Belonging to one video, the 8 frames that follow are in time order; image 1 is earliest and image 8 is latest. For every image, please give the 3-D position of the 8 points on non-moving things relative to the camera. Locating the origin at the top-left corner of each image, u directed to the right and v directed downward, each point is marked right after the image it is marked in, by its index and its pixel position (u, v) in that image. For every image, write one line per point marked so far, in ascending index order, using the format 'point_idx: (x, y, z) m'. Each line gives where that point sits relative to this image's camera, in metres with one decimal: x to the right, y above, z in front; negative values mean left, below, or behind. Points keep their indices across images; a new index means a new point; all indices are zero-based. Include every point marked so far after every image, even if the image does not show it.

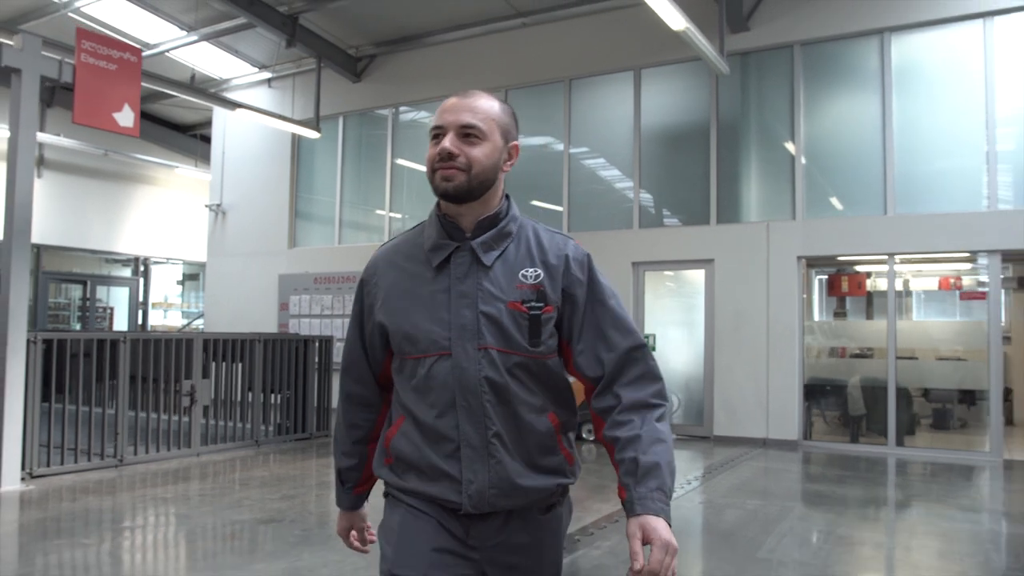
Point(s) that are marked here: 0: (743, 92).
0: (+2.5, +2.1, +9.3) m
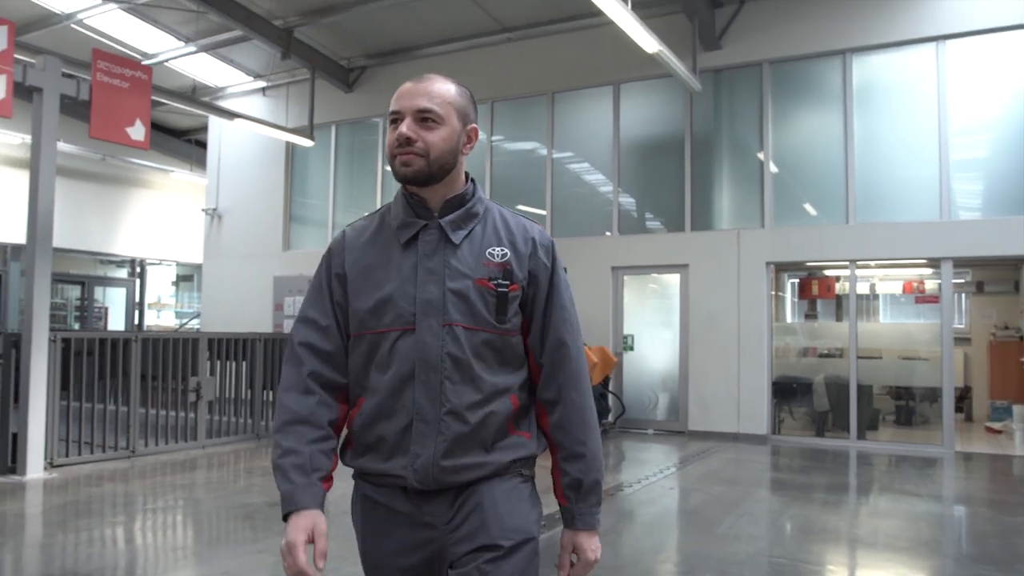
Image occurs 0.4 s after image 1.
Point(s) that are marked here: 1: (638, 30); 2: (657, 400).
0: (+2.3, +2.1, +9.8) m
1: (+1.1, +2.3, +7.7) m
2: (+1.8, -1.3, +10.1) m
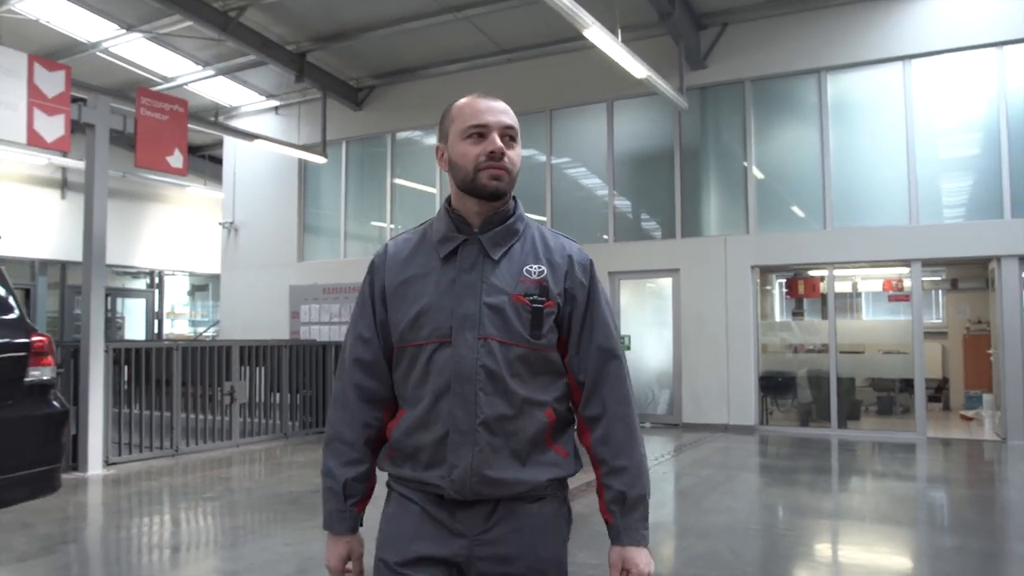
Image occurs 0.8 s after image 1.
0: (+2.3, +2.0, +10.6) m
1: (+1.1, +2.2, +8.4) m
2: (+1.8, -1.4, +10.8) m
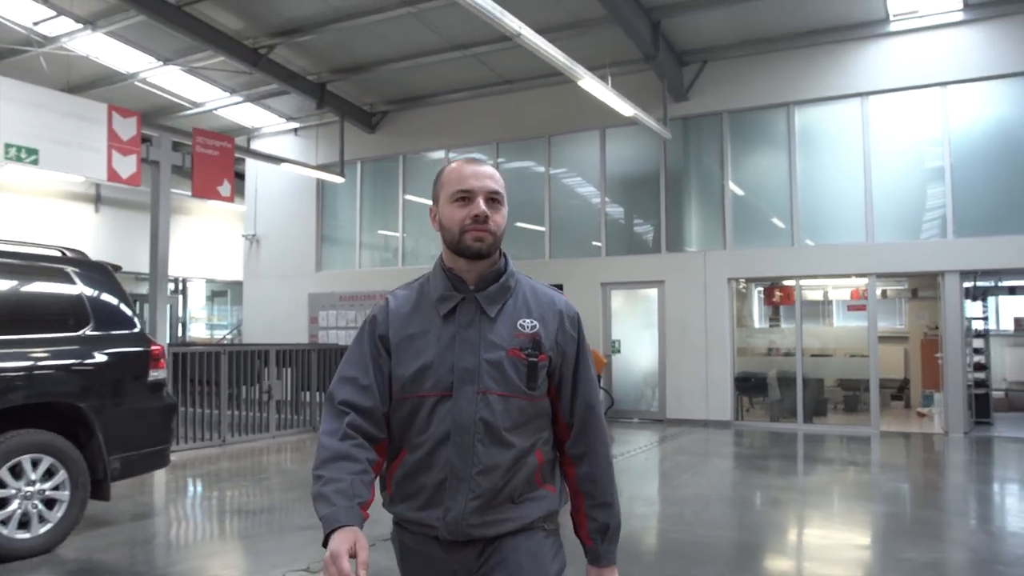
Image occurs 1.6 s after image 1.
0: (+2.4, +1.9, +11.8) m
1: (+1.1, +2.1, +9.6) m
2: (+1.9, -1.5, +12.0) m
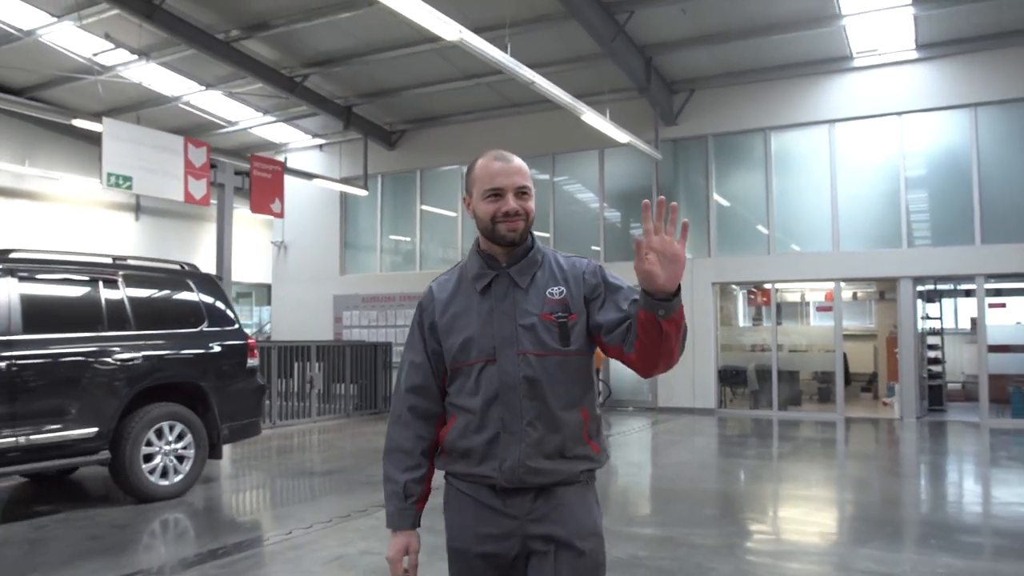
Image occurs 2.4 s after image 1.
0: (+2.5, +1.9, +13.2) m
1: (+1.3, +2.0, +11.1) m
2: (+2.0, -1.5, +13.4) m
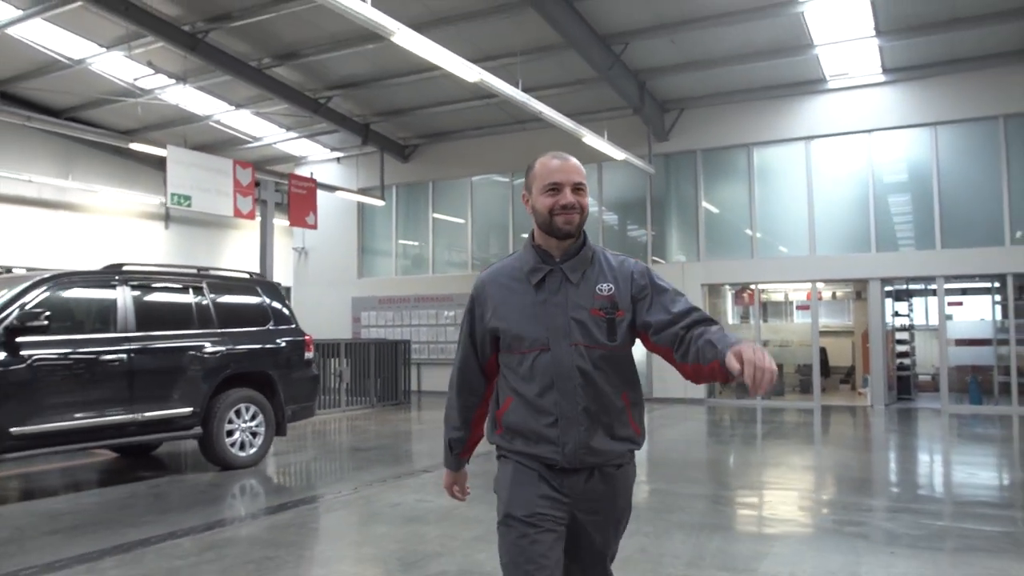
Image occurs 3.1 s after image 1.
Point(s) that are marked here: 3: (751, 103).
0: (+2.6, +1.9, +14.4) m
1: (+1.4, +2.0, +12.3) m
2: (+2.1, -1.6, +14.7) m
3: (+3.8, +2.9, +13.7) m
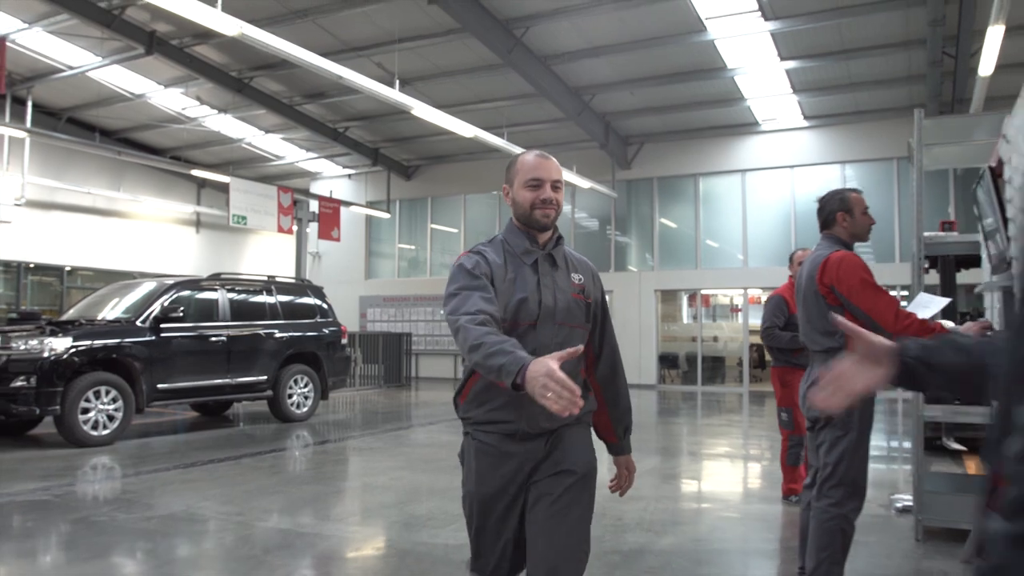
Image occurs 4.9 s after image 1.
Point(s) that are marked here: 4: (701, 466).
0: (+2.3, +1.8, +17.2) m
1: (+1.2, +1.9, +15.1) m
2: (+1.8, -1.6, +17.5) m
3: (+3.6, +2.8, +16.5) m
4: (+1.7, -1.6, +8.0) m
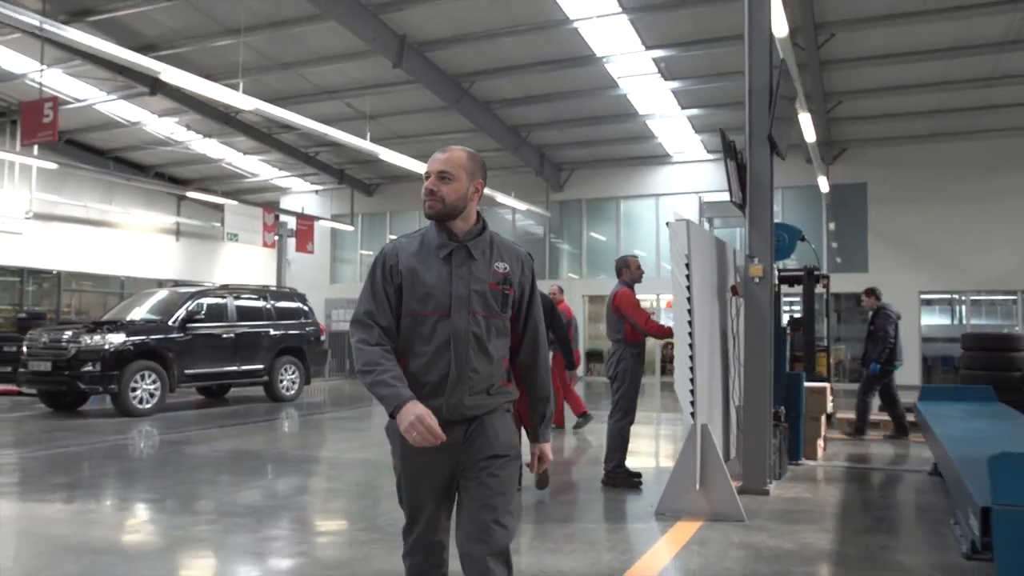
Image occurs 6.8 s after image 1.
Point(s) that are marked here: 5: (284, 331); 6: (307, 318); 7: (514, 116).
0: (+1.2, +1.6, +20.0) m
1: (+0.1, +1.8, +17.8) m
2: (+0.6, -1.8, +20.3) m
3: (+2.4, +2.7, +19.4) m
4: (+1.0, -1.8, +10.8) m
5: (-3.3, -0.6, +12.4) m
6: (-3.1, -0.5, +13.1) m
7: (0.0, +3.3, +16.7) m
